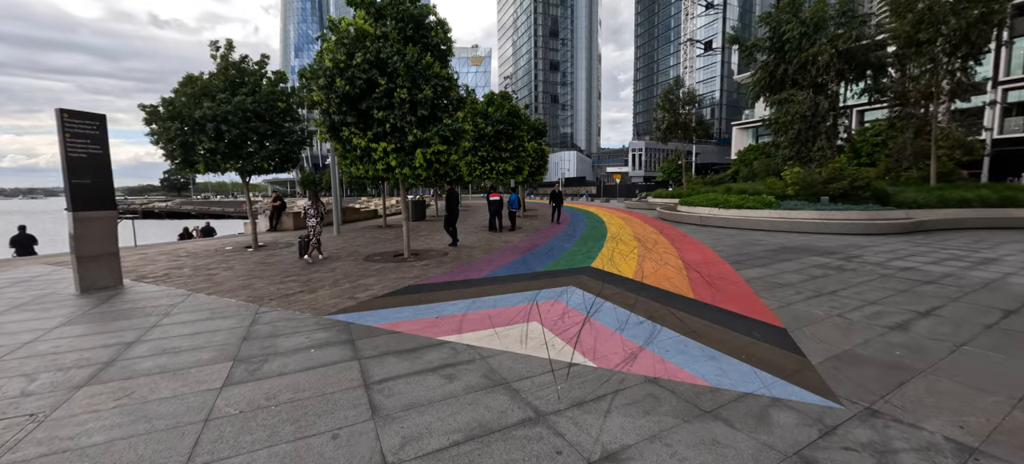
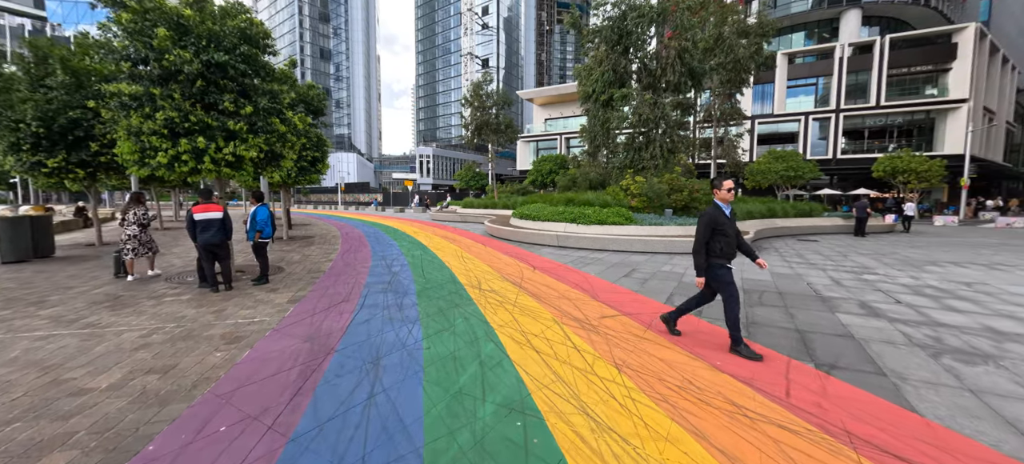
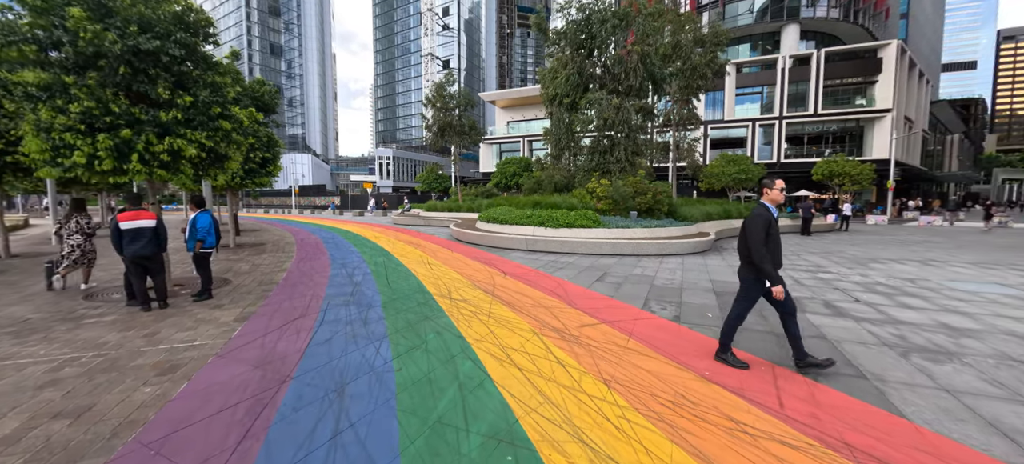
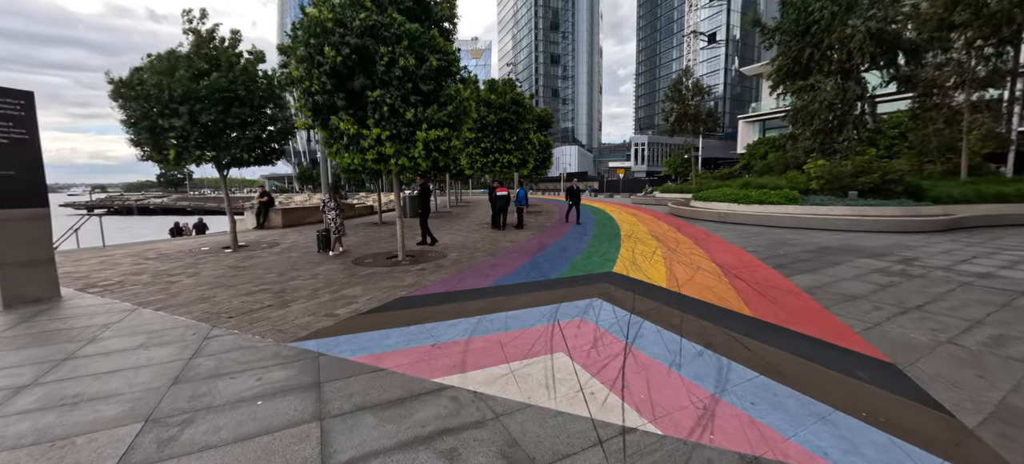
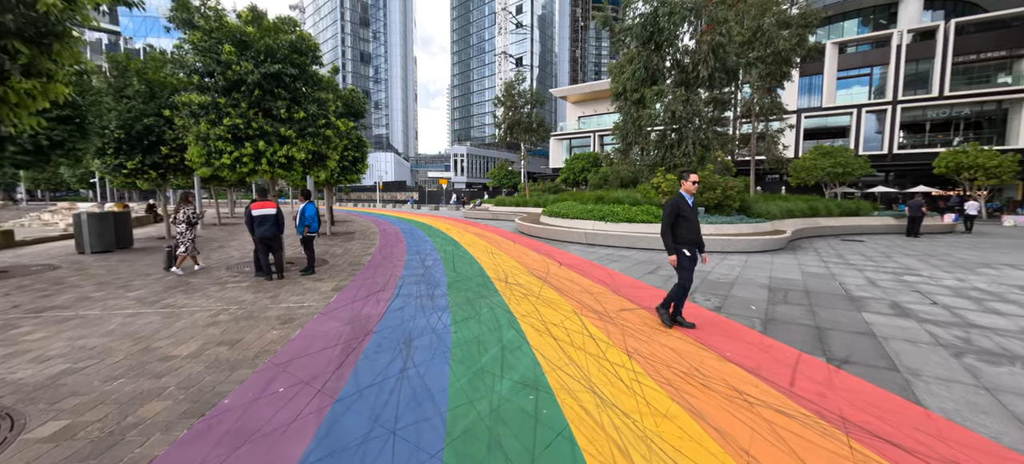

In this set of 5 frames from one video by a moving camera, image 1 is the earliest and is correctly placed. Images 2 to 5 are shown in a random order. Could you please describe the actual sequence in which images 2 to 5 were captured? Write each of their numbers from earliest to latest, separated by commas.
4, 5, 2, 3
